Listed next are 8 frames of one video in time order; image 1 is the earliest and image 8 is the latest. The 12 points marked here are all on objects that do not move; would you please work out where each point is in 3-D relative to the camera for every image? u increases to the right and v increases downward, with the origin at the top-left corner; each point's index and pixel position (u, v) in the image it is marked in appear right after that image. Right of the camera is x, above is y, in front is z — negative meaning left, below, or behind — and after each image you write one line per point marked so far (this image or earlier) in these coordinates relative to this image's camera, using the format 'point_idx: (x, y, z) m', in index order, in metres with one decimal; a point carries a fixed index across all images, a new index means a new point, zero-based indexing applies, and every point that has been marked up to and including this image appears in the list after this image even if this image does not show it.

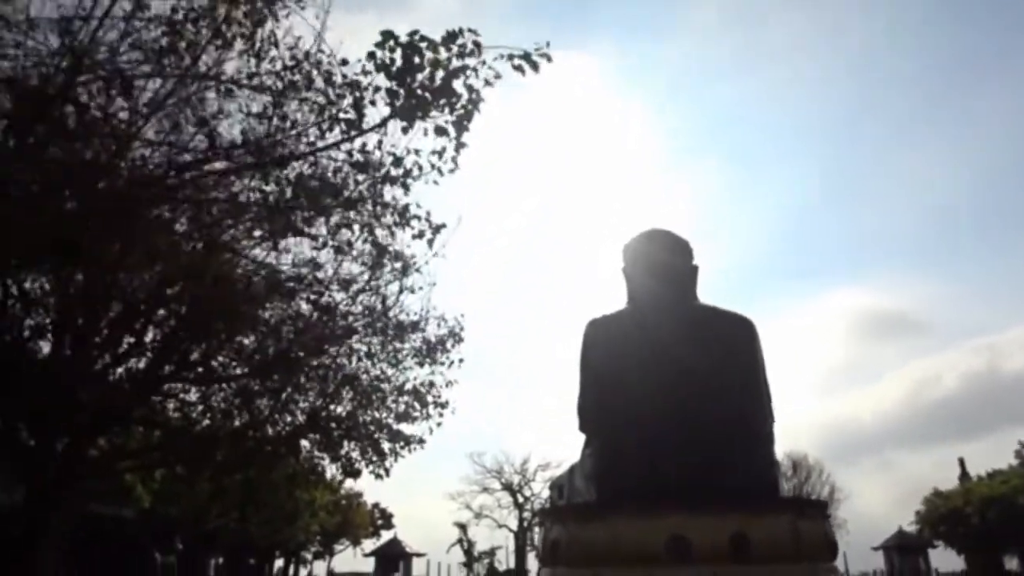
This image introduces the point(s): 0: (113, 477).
0: (-9.6, -4.5, +16.6) m
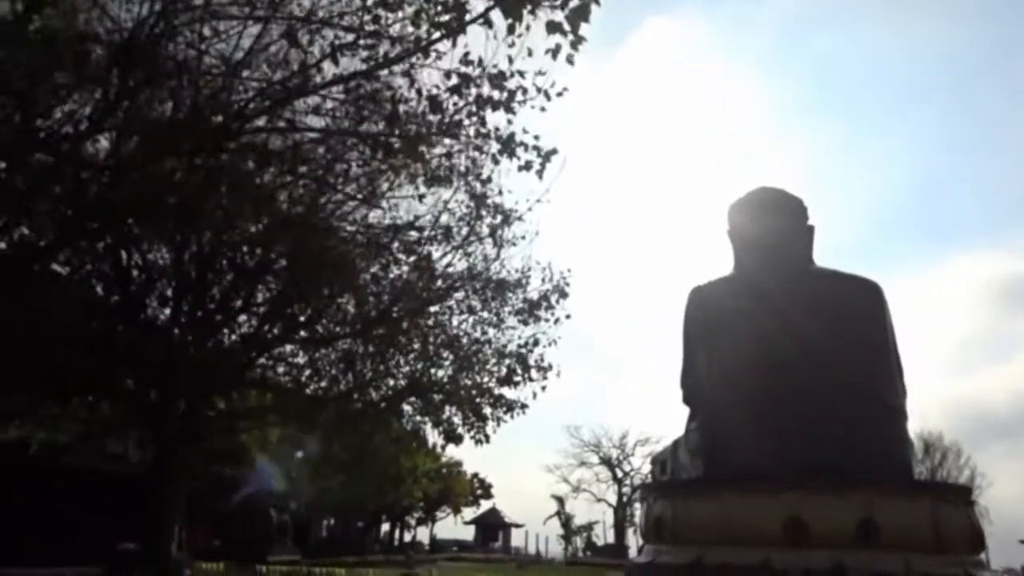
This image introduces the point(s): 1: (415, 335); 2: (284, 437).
0: (-7.1, -3.7, +17.4) m
1: (-2.1, -1.0, +15.1) m
2: (-6.2, -4.0, +18.8) m
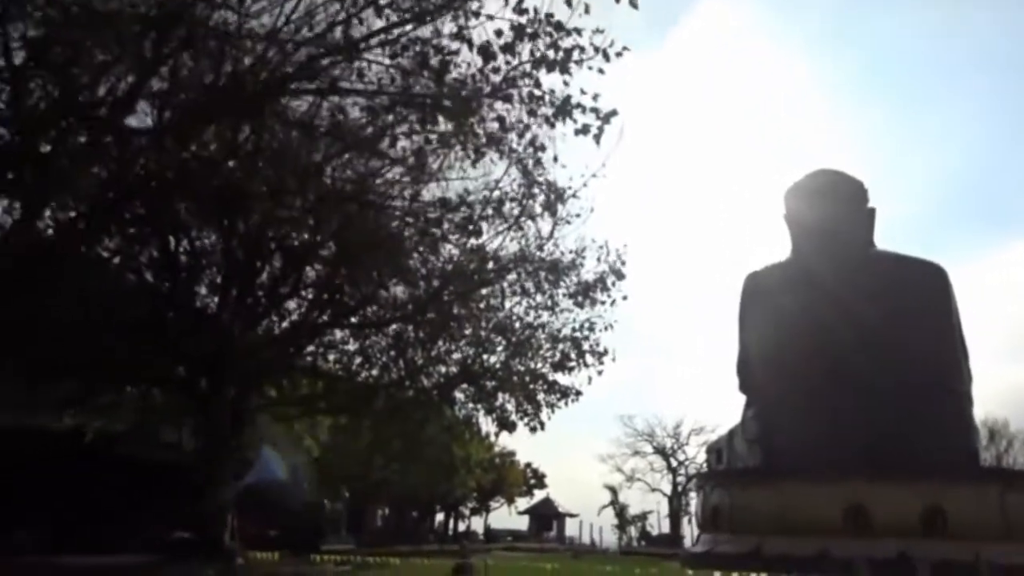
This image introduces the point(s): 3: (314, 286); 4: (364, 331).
0: (-5.8, -3.4, +17.4) m
1: (-1.0, -0.7, +14.7) m
2: (-4.8, -3.7, +18.8) m
3: (-4.1, +0.1, +14.3) m
4: (-3.2, -0.9, +15.0) m
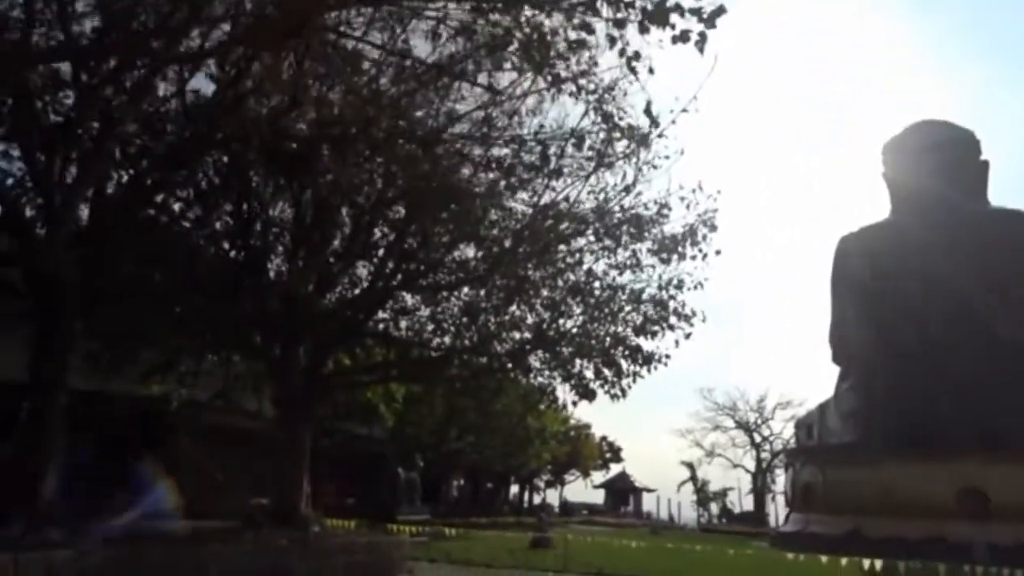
0: (-3.9, -2.6, +17.2) m
1: (+0.6, +0.1, +14.0) m
2: (-2.7, -2.8, +18.5) m
3: (-2.6, +0.8, +13.8) m
4: (-1.6, -0.2, +14.5) m
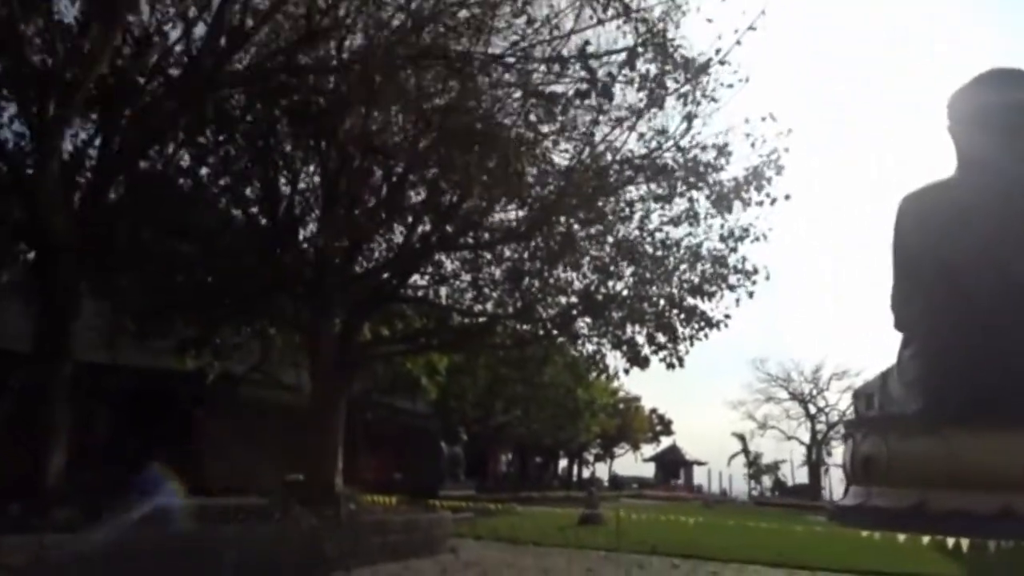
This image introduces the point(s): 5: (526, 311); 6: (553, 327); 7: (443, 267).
0: (-2.8, -1.9, +16.6) m
1: (+1.4, +0.8, +13.0) m
2: (-1.6, -2.0, +17.8) m
3: (-1.8, +1.4, +13.0) m
4: (-0.7, +0.5, +13.7) m
5: (+0.3, -0.4, +13.5) m
6: (+0.8, -0.7, +13.6) m
7: (-1.4, +0.4, +14.1) m
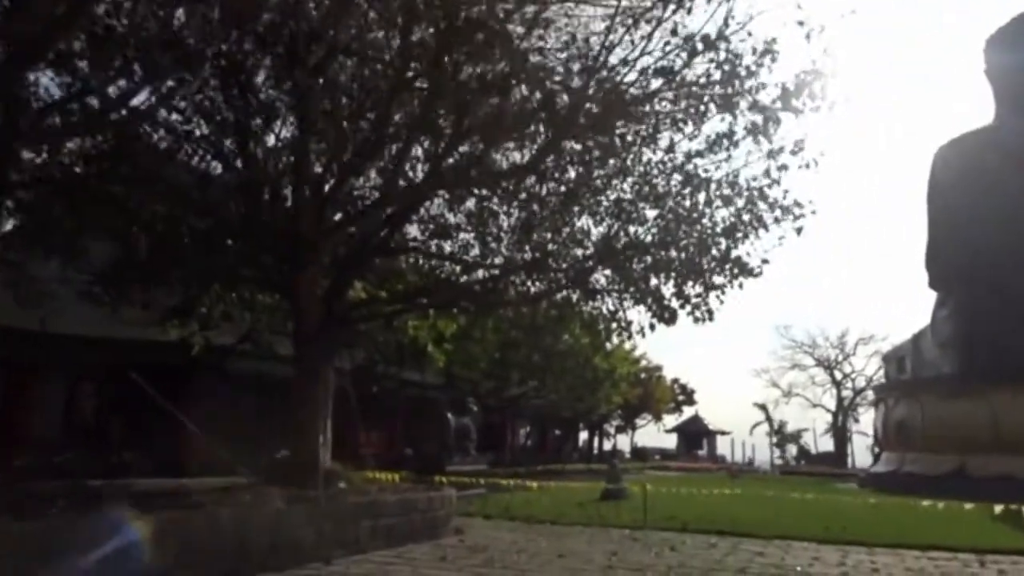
0: (-2.5, -1.0, +15.4) m
1: (+1.5, +1.7, +11.7) m
2: (-1.3, -1.1, +16.6) m
3: (-1.7, +2.2, +11.7) m
4: (-0.6, +1.3, +12.4) m
5: (+0.4, +0.4, +12.2) m
6: (+1.0, +0.1, +12.3) m
7: (-1.3, +1.2, +12.8) m
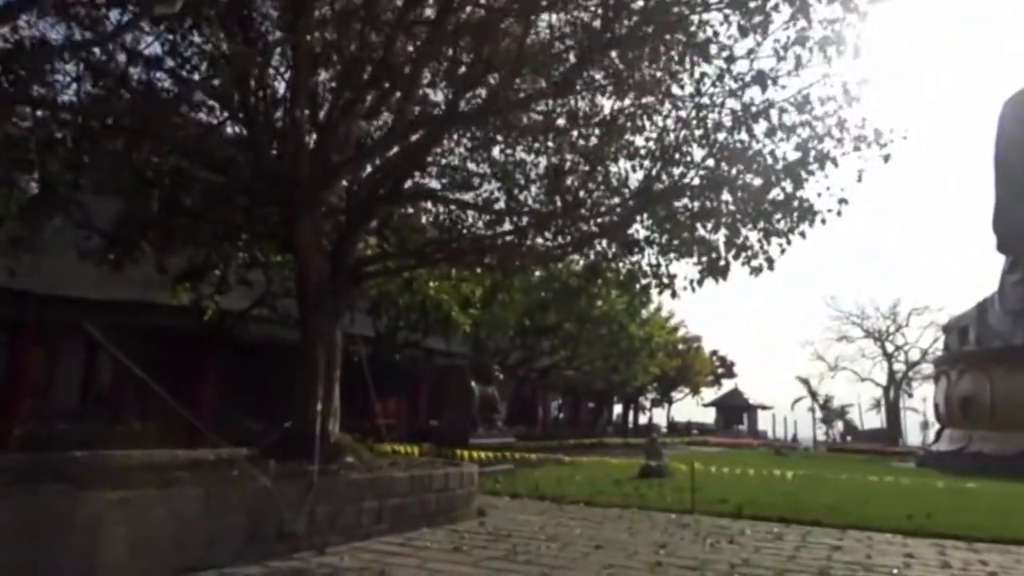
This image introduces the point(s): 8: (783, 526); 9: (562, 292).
0: (-1.9, -0.2, +14.2) m
1: (+1.9, +2.4, +10.2) m
2: (-0.6, -0.2, +15.4) m
3: (-1.3, +2.9, +10.4) m
4: (-0.1, +2.0, +11.1) m
5: (+0.9, +1.1, +10.9) m
6: (+1.5, +0.8, +10.9) m
7: (-0.8, +2.0, +11.5) m
8: (+3.2, -2.8, +8.1) m
9: (+1.0, -0.1, +13.1) m
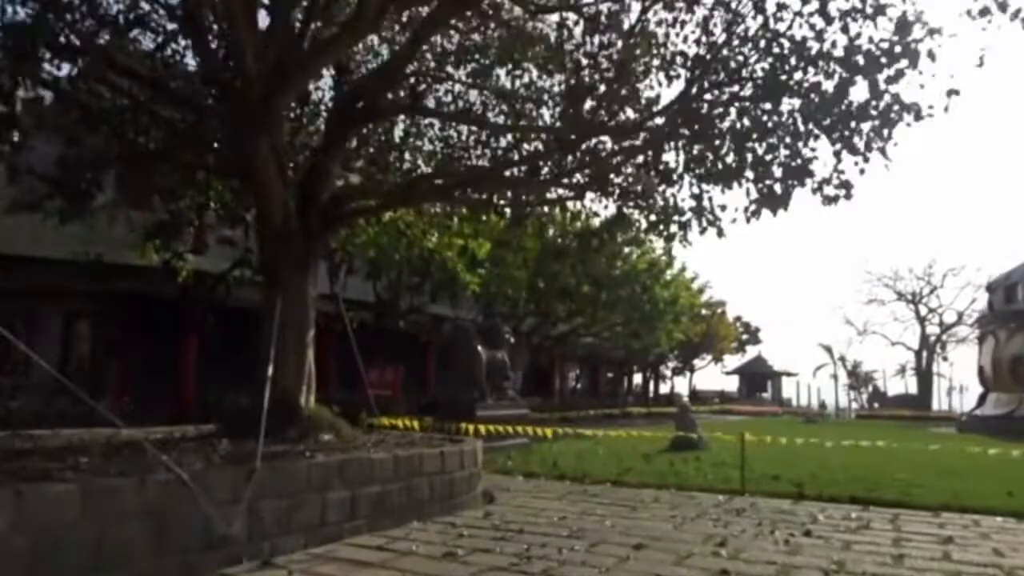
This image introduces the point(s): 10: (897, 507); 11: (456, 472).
0: (-1.7, +0.6, +12.7) m
1: (+2.0, +3.1, +8.5) m
2: (-0.4, +0.7, +13.9) m
3: (-1.2, +3.5, +8.8) m
4: (0.0, +2.8, +9.4) m
5: (+1.0, +1.8, +9.2) m
6: (+1.6, +1.6, +9.3) m
7: (-0.7, +2.7, +9.9) m
8: (+3.3, -2.1, +6.6) m
9: (+1.1, +0.7, +11.5) m
10: (+3.8, -2.2, +7.0) m
11: (-0.6, -2.3, +8.8) m
